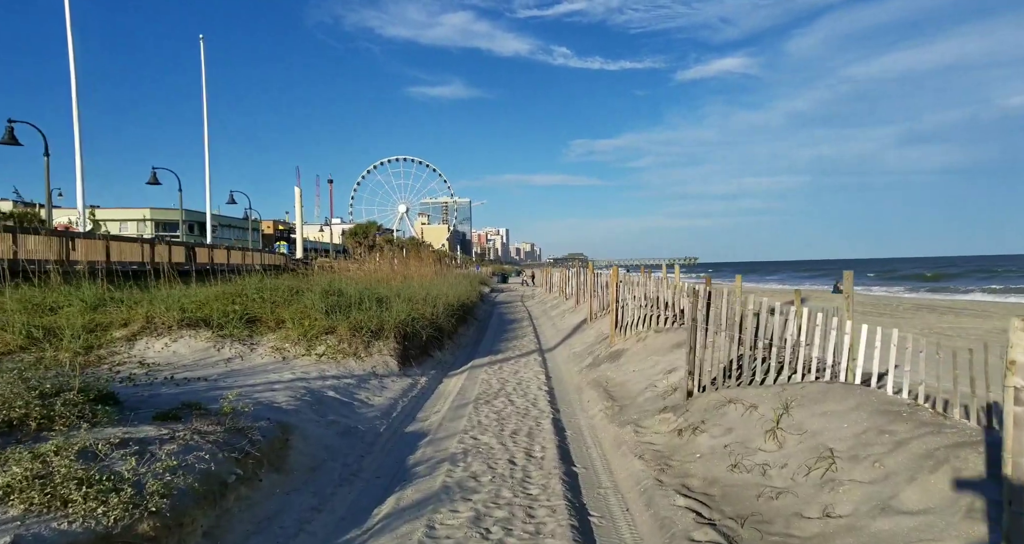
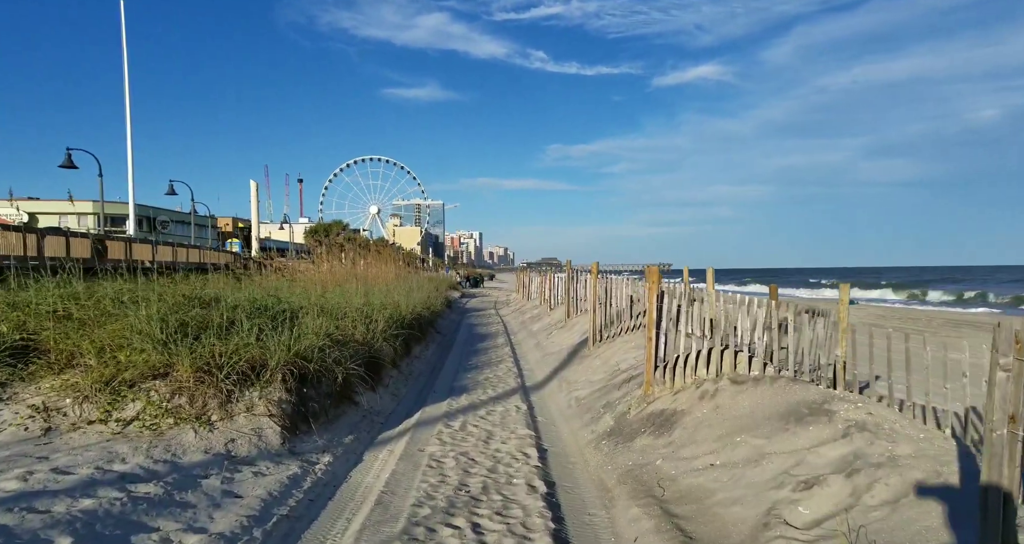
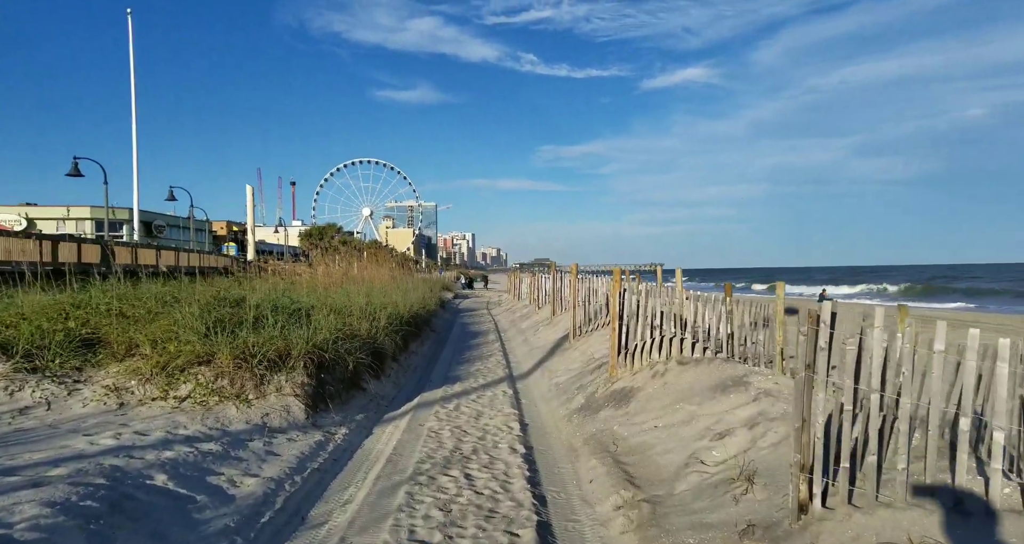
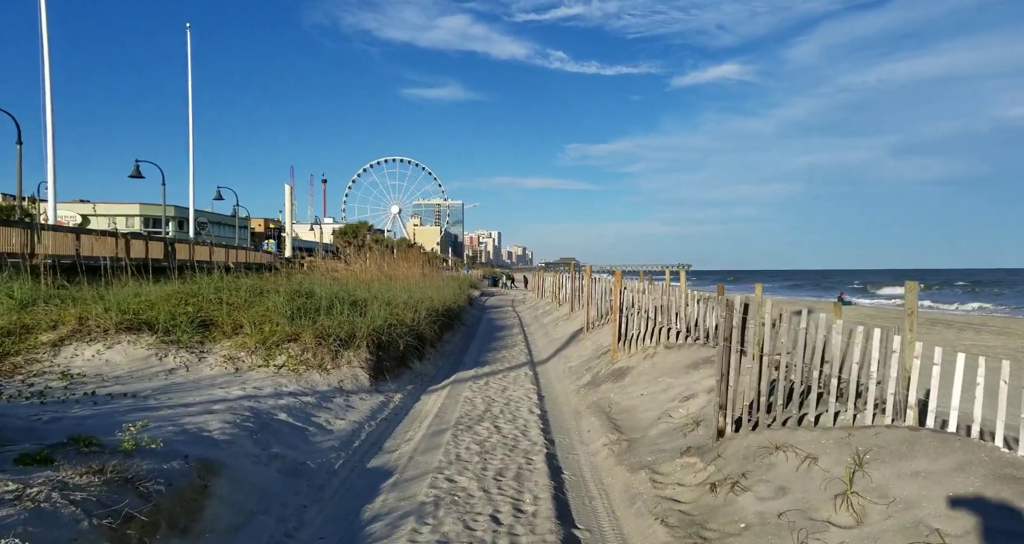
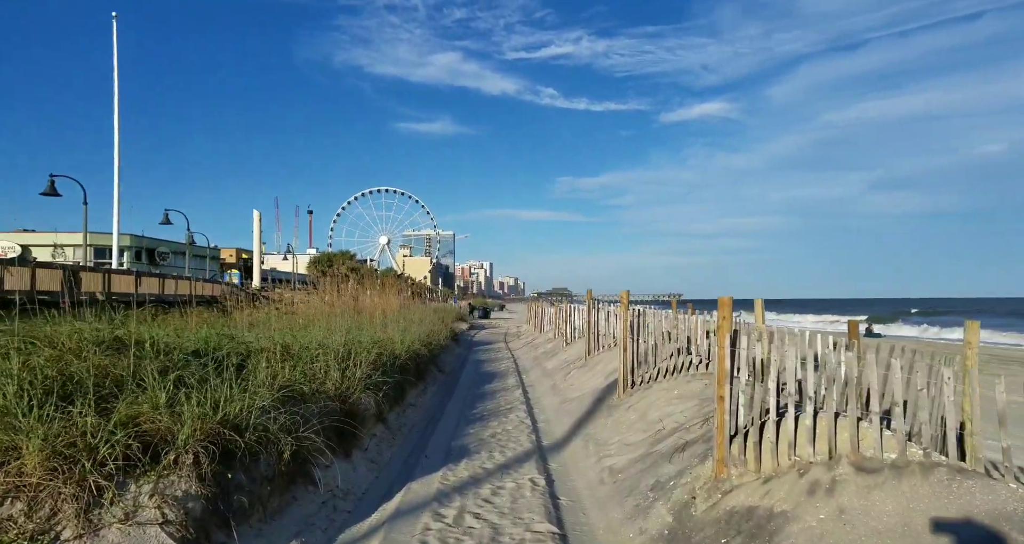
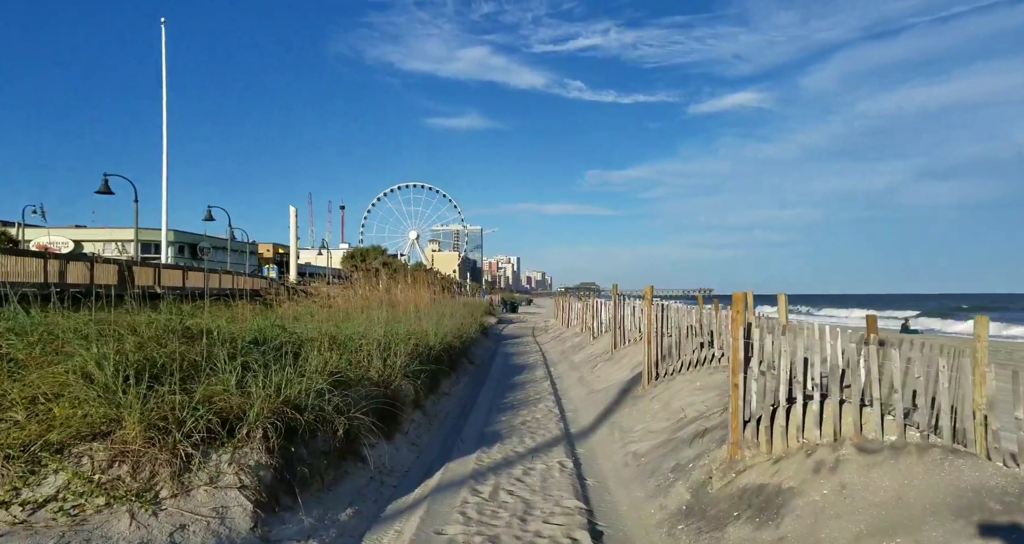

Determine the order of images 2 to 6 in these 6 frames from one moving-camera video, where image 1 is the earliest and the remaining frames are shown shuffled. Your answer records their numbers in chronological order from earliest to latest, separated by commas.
4, 3, 2, 6, 5
